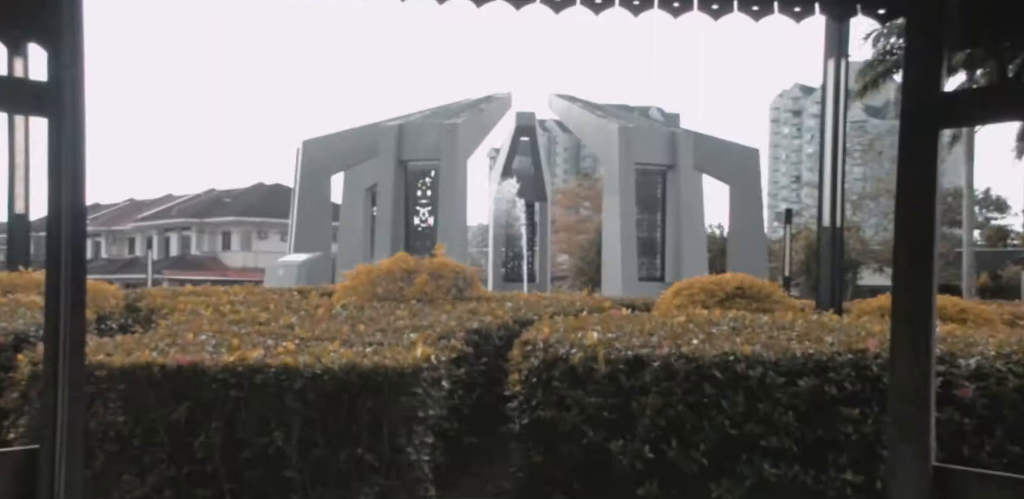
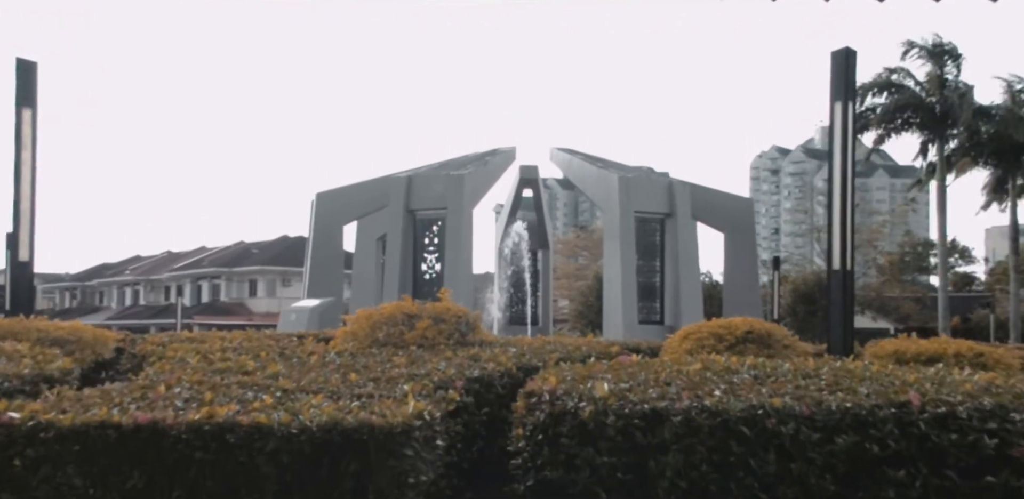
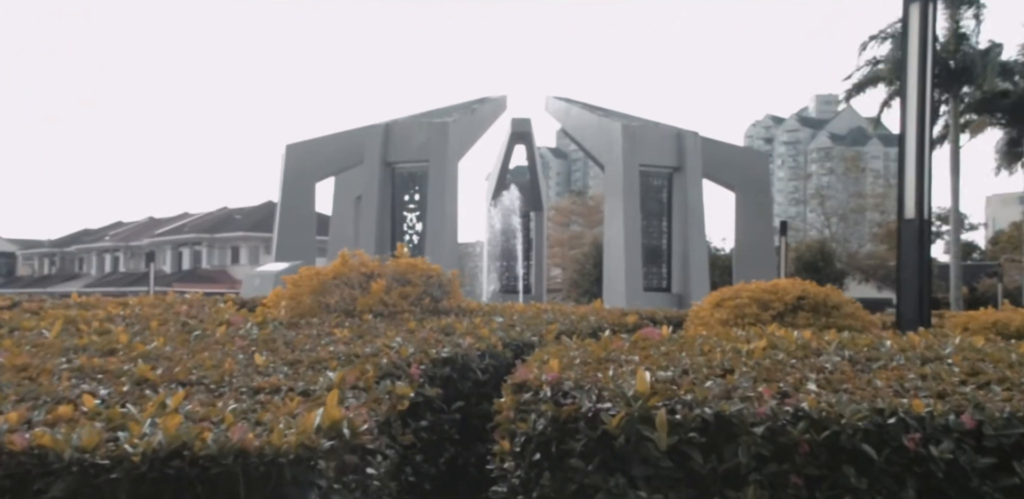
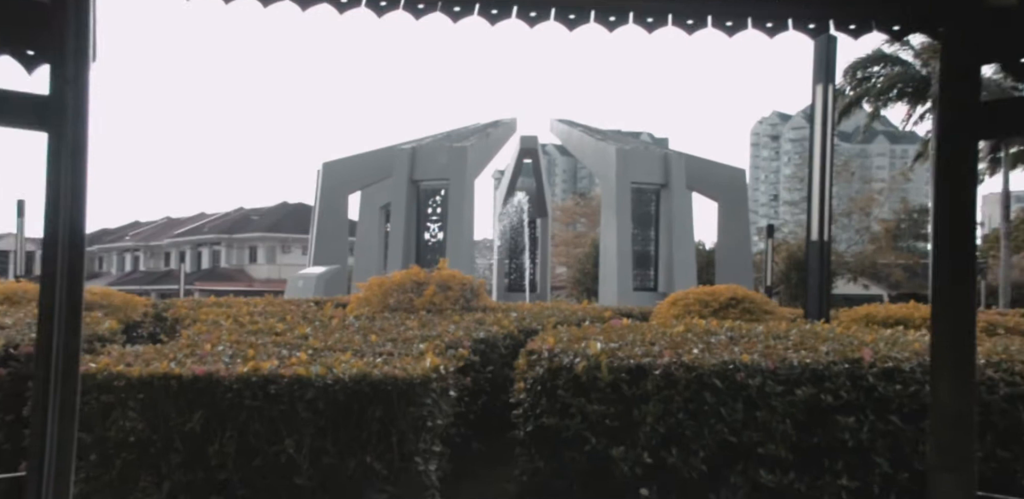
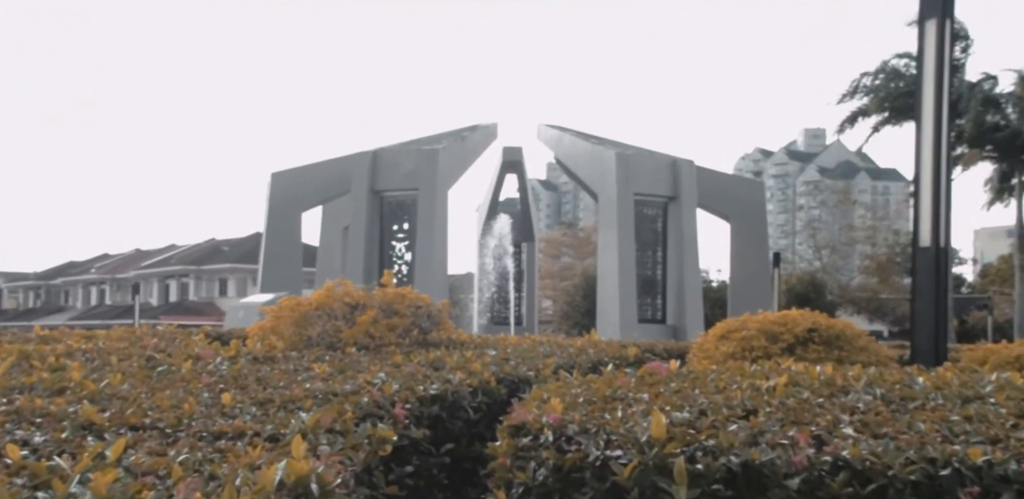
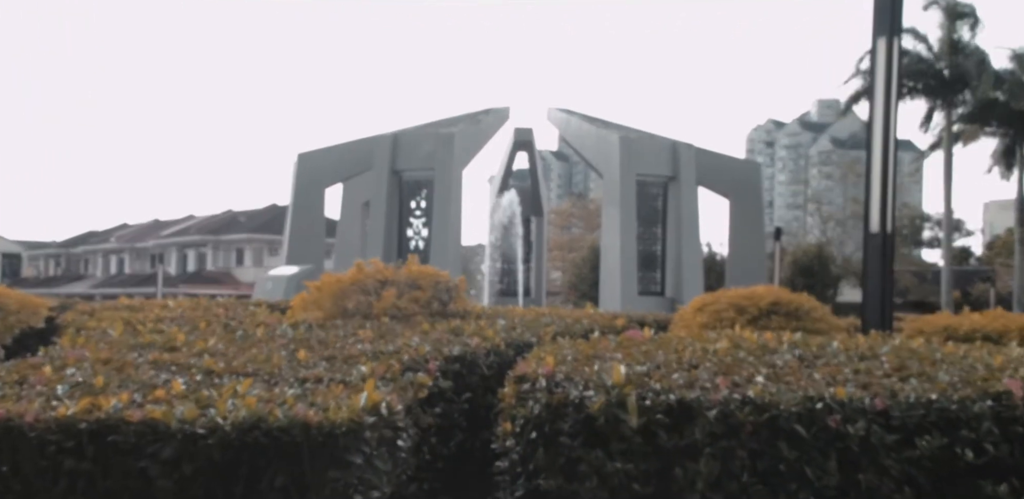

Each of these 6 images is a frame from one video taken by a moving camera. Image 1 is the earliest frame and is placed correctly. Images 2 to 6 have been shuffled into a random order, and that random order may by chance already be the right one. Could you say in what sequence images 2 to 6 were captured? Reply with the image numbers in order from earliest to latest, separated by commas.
4, 2, 6, 3, 5
